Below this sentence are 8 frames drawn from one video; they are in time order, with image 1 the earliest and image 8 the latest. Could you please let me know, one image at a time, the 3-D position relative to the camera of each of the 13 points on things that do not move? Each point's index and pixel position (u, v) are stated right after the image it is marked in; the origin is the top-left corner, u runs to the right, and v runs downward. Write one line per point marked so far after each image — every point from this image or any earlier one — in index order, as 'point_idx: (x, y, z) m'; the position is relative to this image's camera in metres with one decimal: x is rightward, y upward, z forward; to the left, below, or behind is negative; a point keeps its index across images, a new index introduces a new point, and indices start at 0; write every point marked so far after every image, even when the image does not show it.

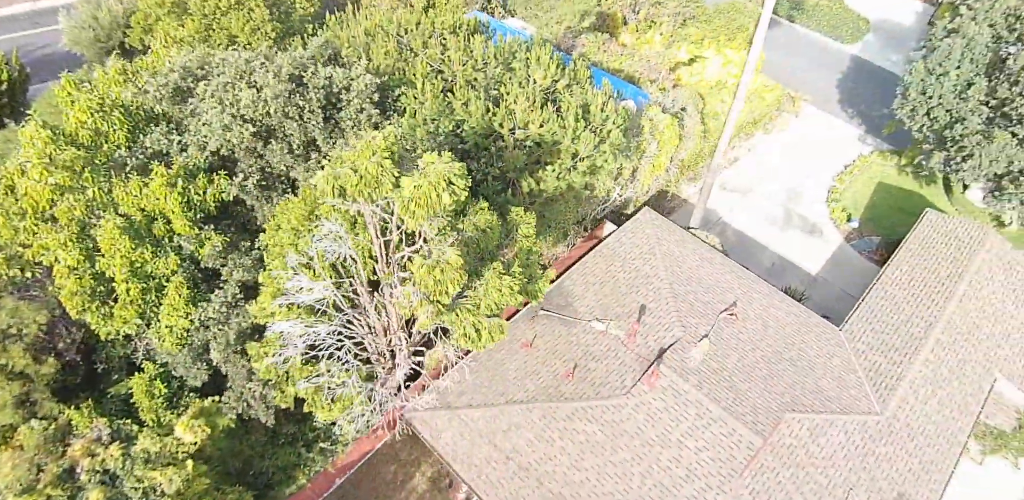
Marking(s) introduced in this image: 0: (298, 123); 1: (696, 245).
0: (-4.4, +2.6, +12.7) m
1: (+5.6, +0.1, +18.7) m
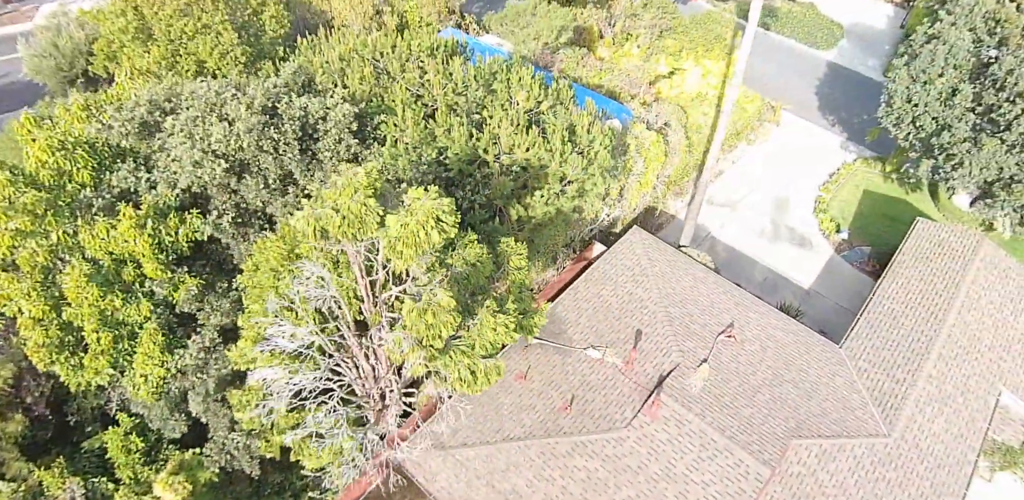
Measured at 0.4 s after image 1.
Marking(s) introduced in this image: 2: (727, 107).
0: (-4.7, +1.8, +12.2) m
1: (+5.2, -0.4, +18.5) m
2: (+6.2, +4.0, +17.9) m
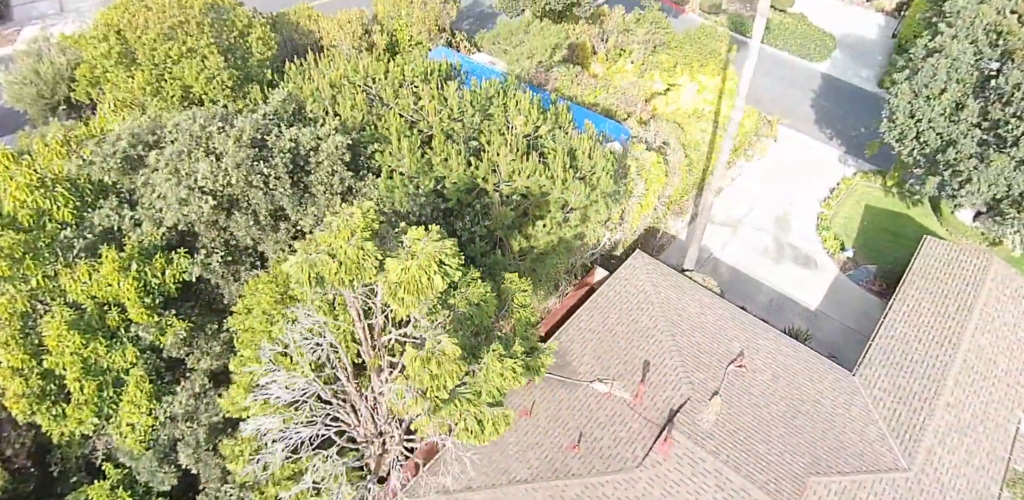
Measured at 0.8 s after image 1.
0: (-4.6, +1.1, +11.6) m
1: (+5.2, -1.1, +18.0) m
2: (+6.1, +3.4, +17.5) m
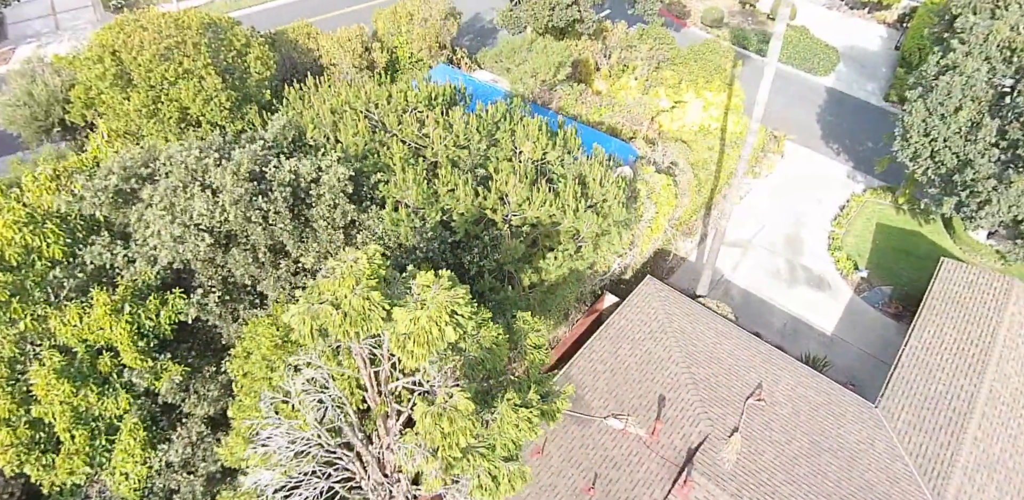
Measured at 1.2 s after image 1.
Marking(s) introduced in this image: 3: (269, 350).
0: (-4.4, +0.4, +11.1) m
1: (+5.4, -1.8, +17.5) m
2: (+6.3, +2.7, +17.1) m
3: (-4.0, -1.6, +10.2) m
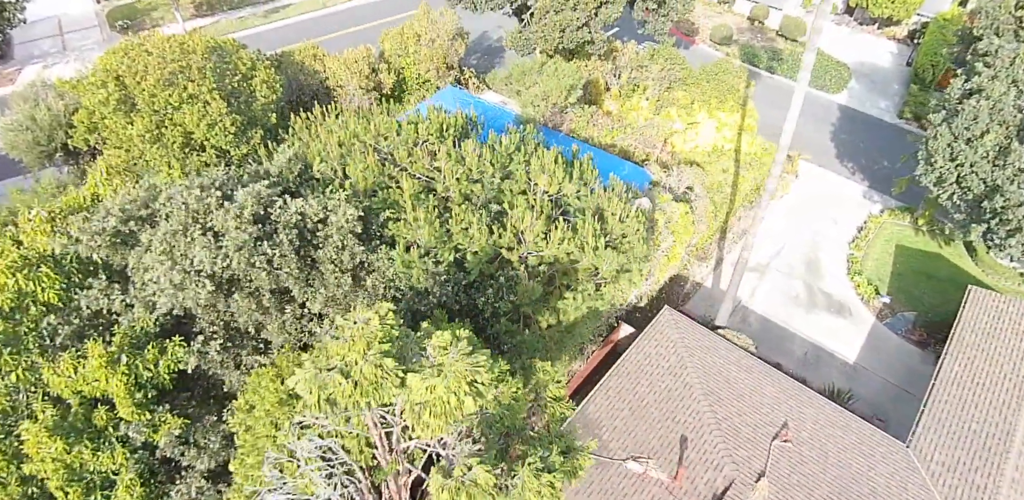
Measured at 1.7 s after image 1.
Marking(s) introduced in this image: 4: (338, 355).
0: (-4.1, -0.4, +10.5) m
1: (+5.7, -2.6, +16.8) m
2: (+6.6, +1.9, +16.5) m
3: (-3.7, -2.4, +9.6) m
4: (-2.1, -1.3, +7.5) m
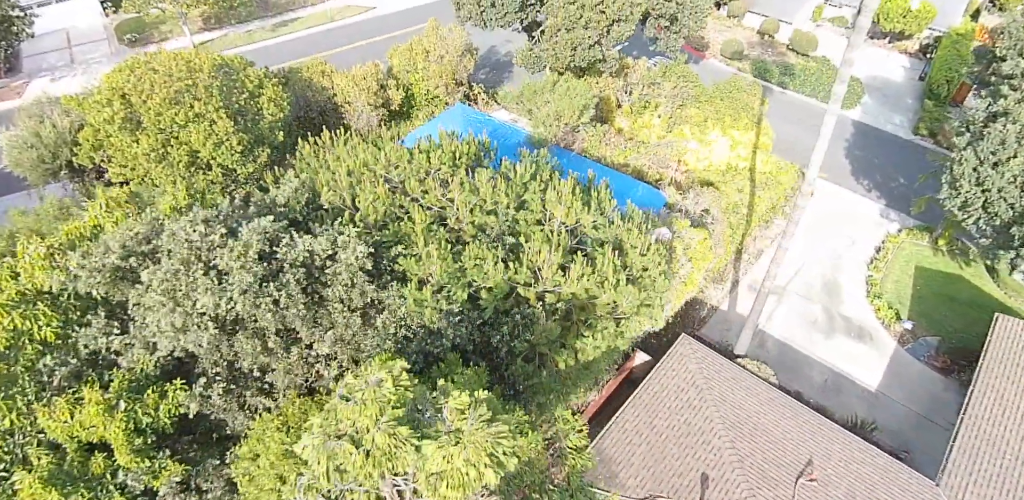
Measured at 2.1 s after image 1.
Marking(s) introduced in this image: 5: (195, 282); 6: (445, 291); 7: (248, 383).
0: (-3.8, -1.0, +10.1) m
1: (+6.1, -3.4, +16.3) m
2: (+7.0, +1.1, +15.9) m
3: (-3.4, -3.0, +9.1) m
4: (-1.8, -1.9, +7.0) m
5: (-5.0, -0.5, +9.9) m
6: (-1.2, -0.7, +11.3) m
7: (-4.4, -2.3, +10.5) m
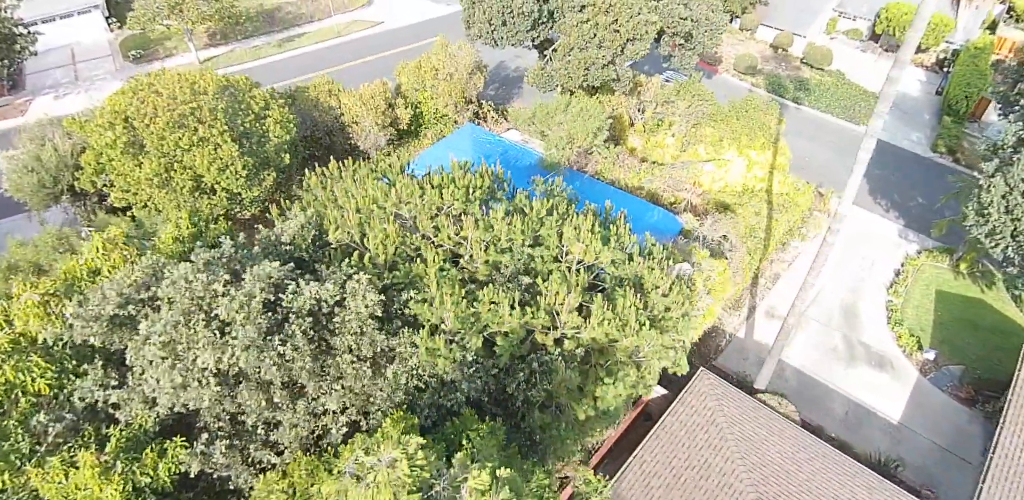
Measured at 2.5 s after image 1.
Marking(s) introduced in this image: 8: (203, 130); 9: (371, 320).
0: (-3.6, -1.8, +9.5) m
1: (+6.4, -4.2, +15.6) m
2: (+7.3, +0.3, +15.3) m
3: (-3.1, -3.8, +8.5) m
4: (-1.6, -2.6, +6.4) m
5: (-4.7, -1.3, +9.3) m
6: (-0.9, -1.5, +10.7) m
7: (-4.2, -3.1, +10.0) m
8: (-9.9, +3.8, +19.9) m
9: (-2.3, -1.1, +10.3) m
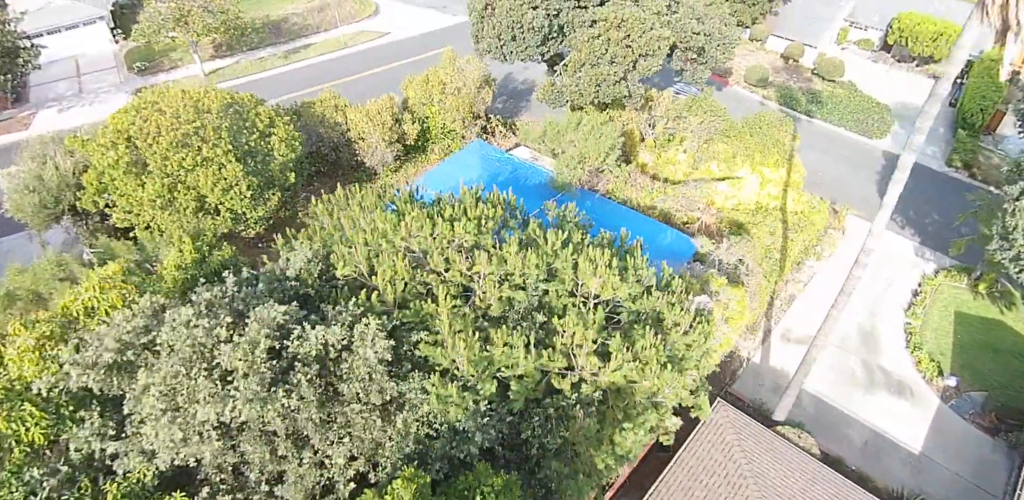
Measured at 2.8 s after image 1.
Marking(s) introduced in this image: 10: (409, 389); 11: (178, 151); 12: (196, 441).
0: (-3.3, -2.4, +9.0) m
1: (+6.7, -4.9, +15.0) m
2: (+7.6, -0.4, +14.8) m
3: (-2.9, -4.4, +8.0) m
4: (-1.3, -3.2, +6.0) m
5: (-4.5, -1.9, +8.9) m
6: (-0.7, -2.2, +10.2) m
7: (-3.9, -3.7, +9.5) m
8: (-9.5, +3.1, +19.5) m
9: (-2.1, -1.8, +9.9) m
10: (-1.6, -2.2, +9.9) m
11: (-10.3, +3.0, +19.1) m
12: (-4.5, -2.7, +8.8) m
